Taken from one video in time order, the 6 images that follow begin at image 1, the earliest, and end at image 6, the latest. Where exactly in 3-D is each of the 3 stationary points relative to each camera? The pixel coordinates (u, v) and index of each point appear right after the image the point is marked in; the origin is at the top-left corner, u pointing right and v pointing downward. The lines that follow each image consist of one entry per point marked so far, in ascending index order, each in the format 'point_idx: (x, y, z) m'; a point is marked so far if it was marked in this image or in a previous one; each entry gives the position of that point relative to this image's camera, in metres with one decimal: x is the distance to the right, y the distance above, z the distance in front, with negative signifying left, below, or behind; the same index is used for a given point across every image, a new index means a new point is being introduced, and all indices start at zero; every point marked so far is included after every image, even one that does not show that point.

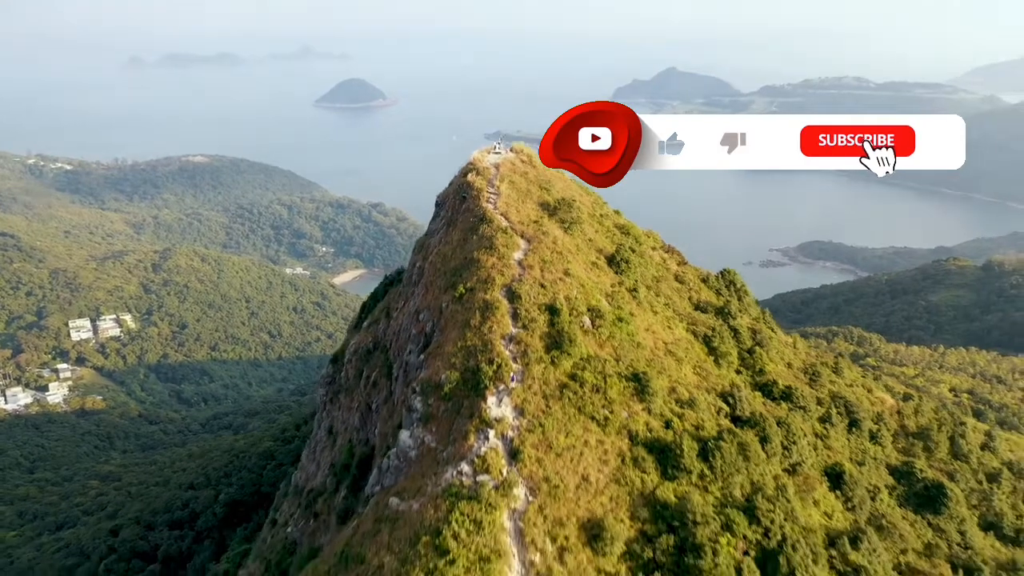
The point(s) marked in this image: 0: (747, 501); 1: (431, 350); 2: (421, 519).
0: (+5.0, -4.4, +16.9) m
1: (-1.9, -1.3, +19.0) m
2: (-1.7, -4.2, +15.2) m
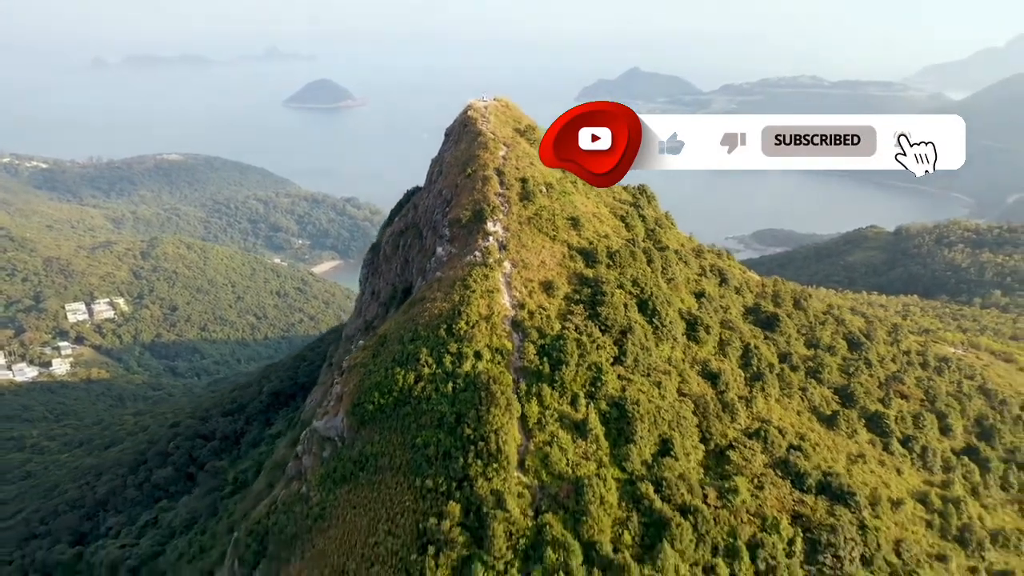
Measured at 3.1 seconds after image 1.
0: (+4.6, +0.3, +30.0) m
1: (-2.4, +3.4, +31.8) m
2: (-2.0, +0.5, +28.0) m
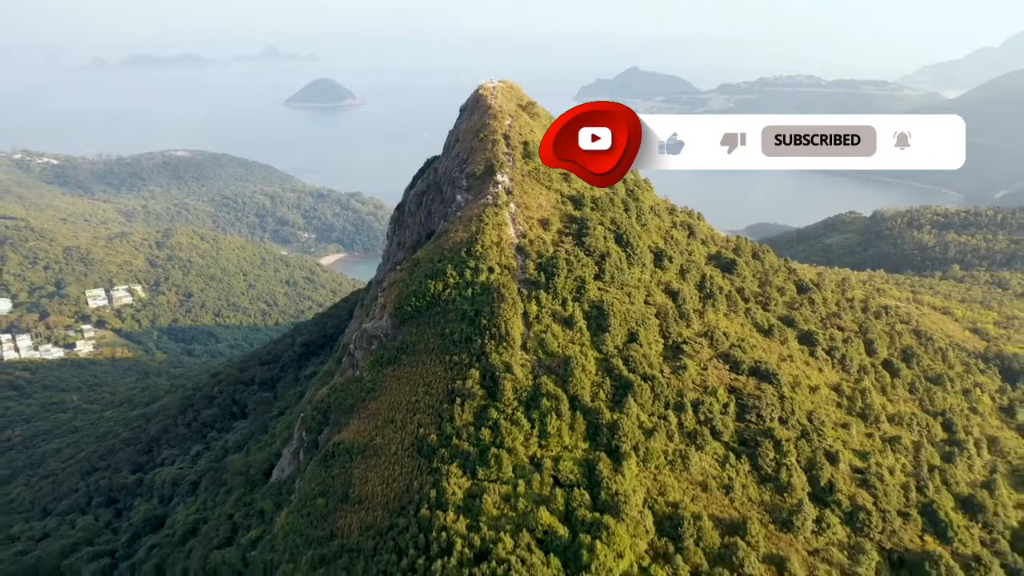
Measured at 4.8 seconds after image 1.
0: (+4.8, +3.2, +37.9) m
1: (-2.2, +6.2, +39.7) m
2: (-1.8, +3.3, +35.9) m
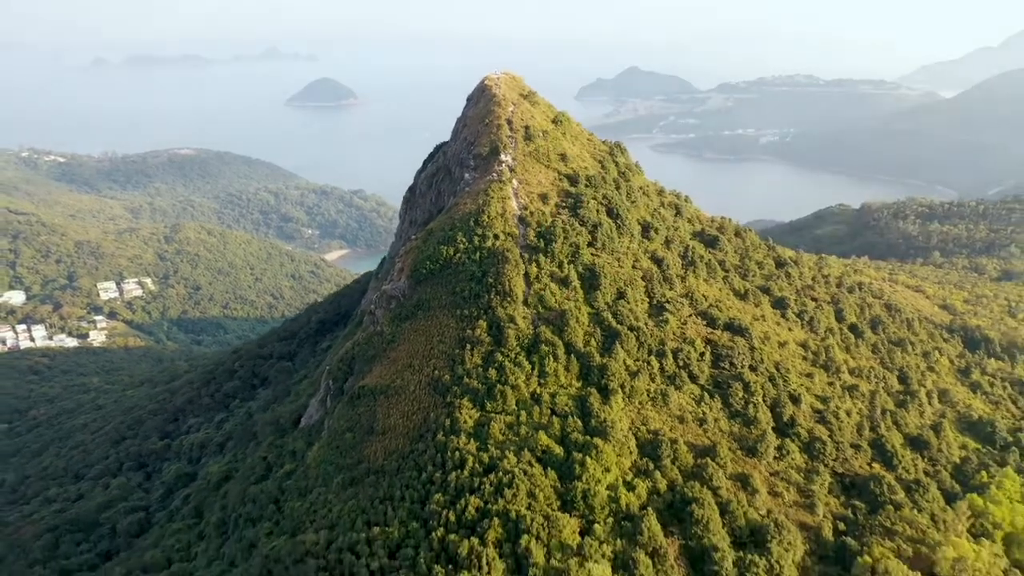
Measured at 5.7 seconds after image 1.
0: (+4.9, +4.8, +42.3) m
1: (-2.0, +7.9, +44.1) m
2: (-1.6, +5.0, +40.3) m
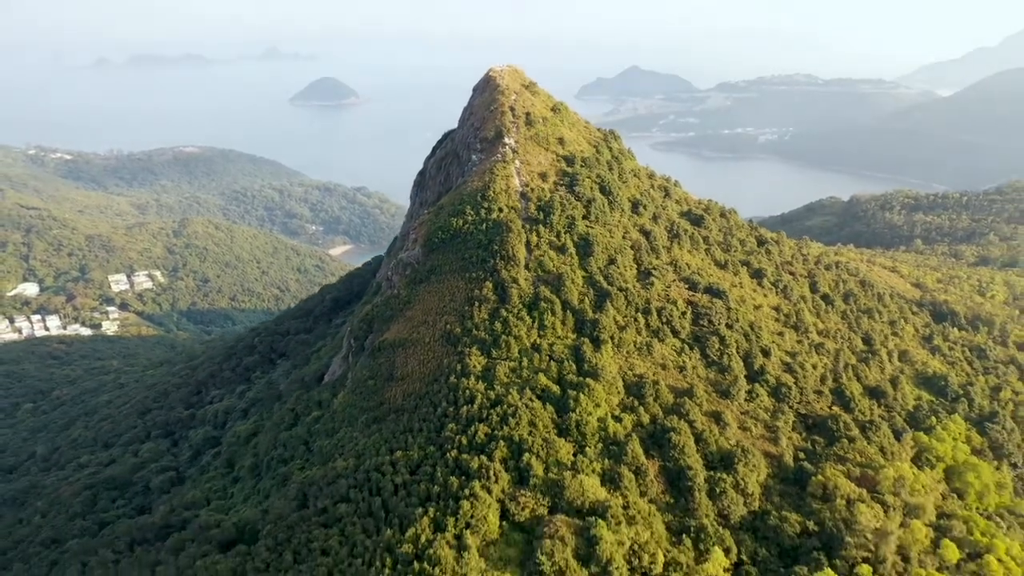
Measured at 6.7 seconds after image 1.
0: (+5.1, +6.5, +46.8) m
1: (-1.9, +9.6, +48.6) m
2: (-1.5, +6.7, +44.8) m
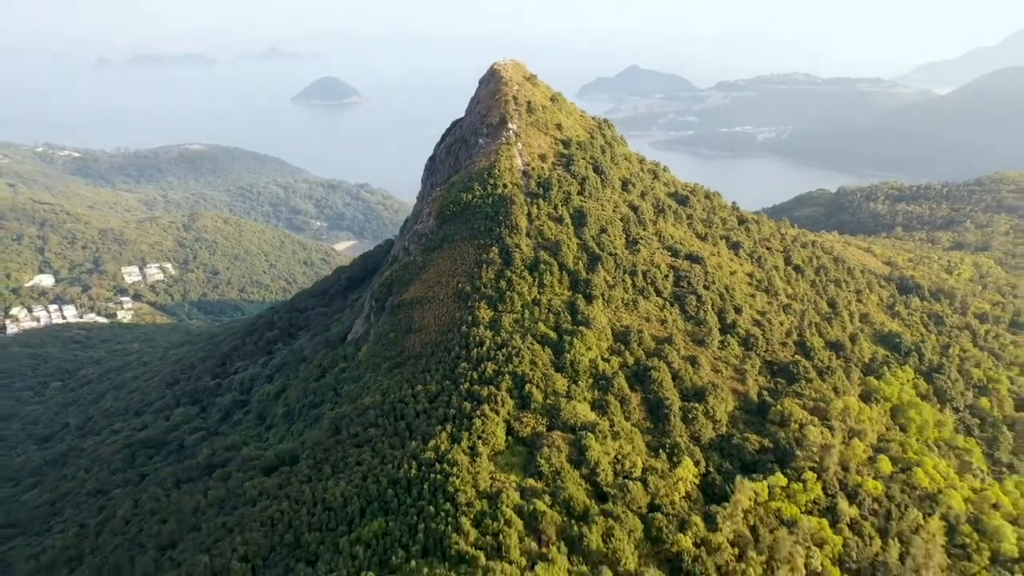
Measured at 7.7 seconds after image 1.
0: (+5.3, +8.5, +52.3) m
1: (-1.7, +11.5, +54.1) m
2: (-1.3, +8.7, +50.4) m
